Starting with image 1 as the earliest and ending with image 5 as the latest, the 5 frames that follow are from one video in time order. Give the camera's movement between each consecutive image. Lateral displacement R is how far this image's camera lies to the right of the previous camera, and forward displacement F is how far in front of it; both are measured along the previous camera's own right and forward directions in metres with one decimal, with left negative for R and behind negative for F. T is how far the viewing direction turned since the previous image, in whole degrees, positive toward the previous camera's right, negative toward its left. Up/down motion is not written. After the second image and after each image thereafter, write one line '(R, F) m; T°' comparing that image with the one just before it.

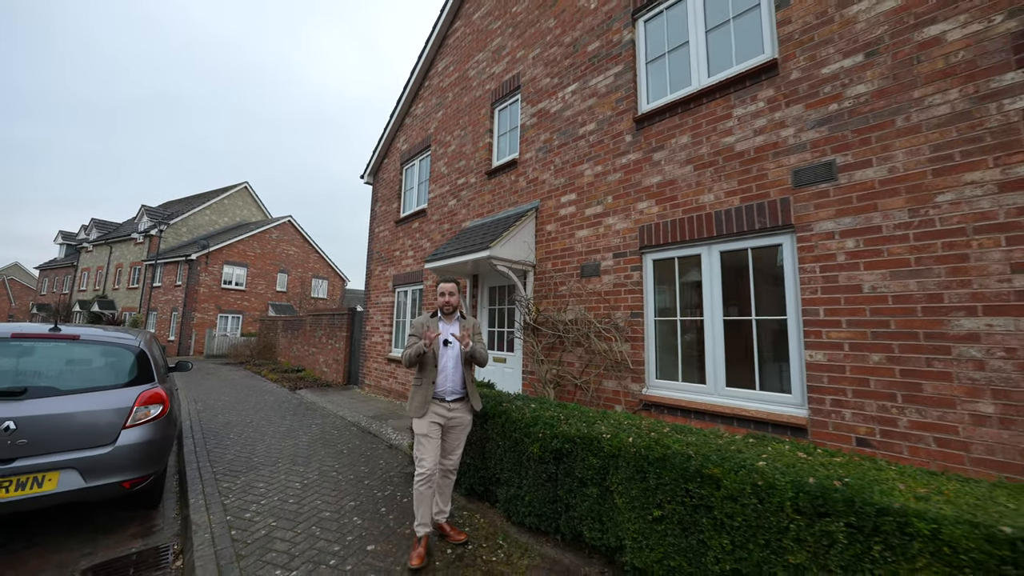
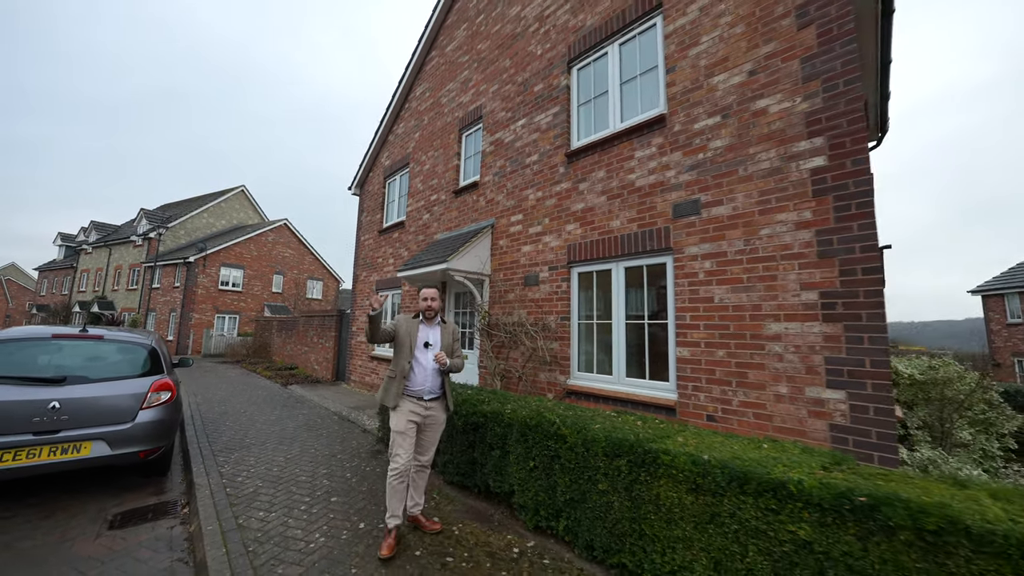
(+0.7, -0.9) m; 0°
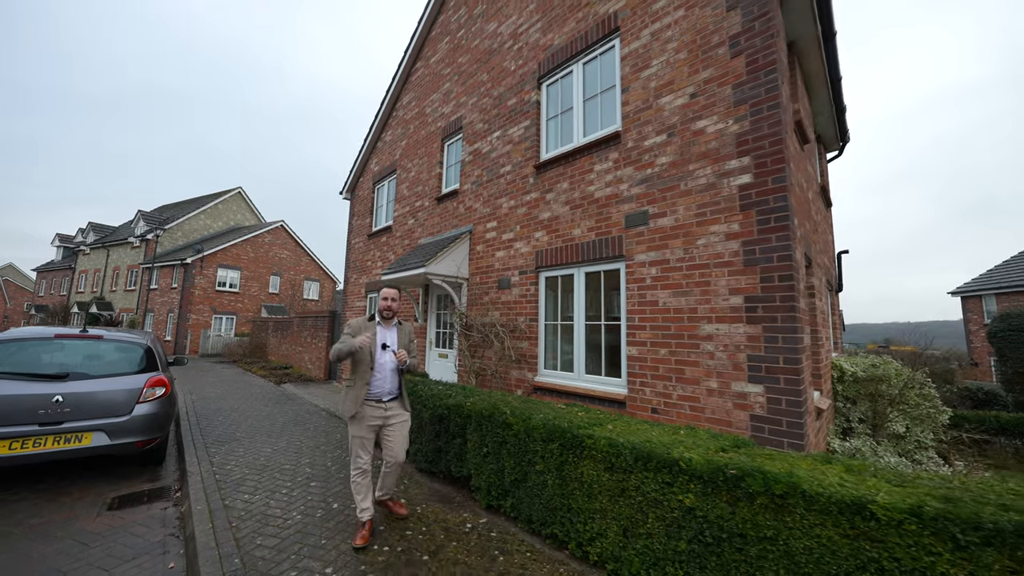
(+0.4, -0.4) m; 0°
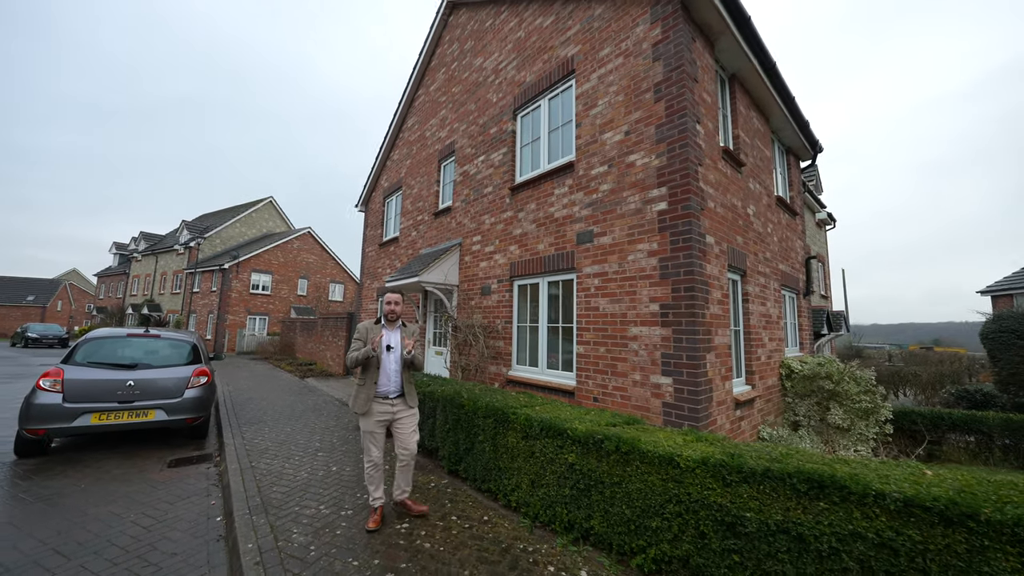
(+0.8, -0.8) m; -4°
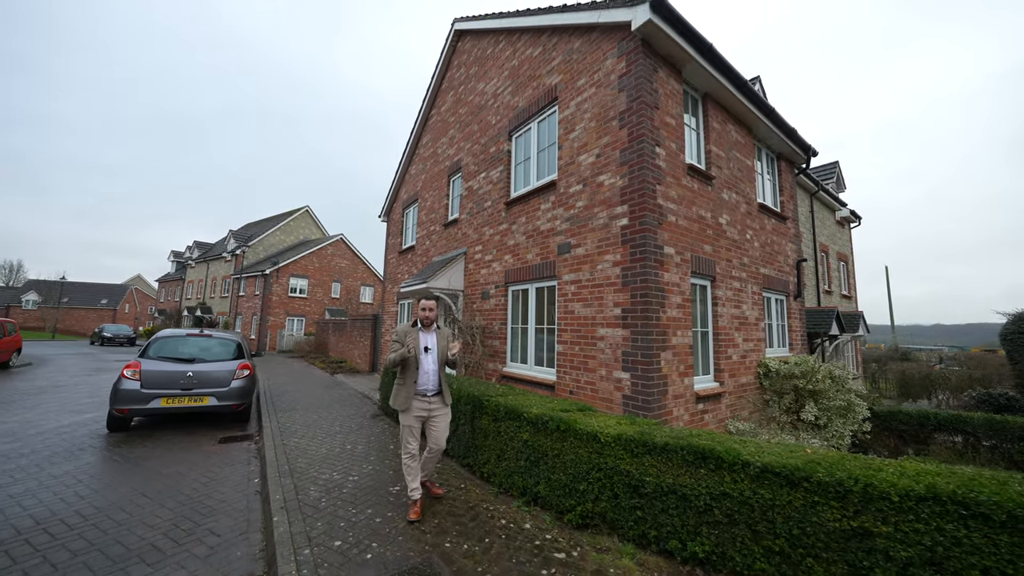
(+0.6, -0.7) m; -4°
